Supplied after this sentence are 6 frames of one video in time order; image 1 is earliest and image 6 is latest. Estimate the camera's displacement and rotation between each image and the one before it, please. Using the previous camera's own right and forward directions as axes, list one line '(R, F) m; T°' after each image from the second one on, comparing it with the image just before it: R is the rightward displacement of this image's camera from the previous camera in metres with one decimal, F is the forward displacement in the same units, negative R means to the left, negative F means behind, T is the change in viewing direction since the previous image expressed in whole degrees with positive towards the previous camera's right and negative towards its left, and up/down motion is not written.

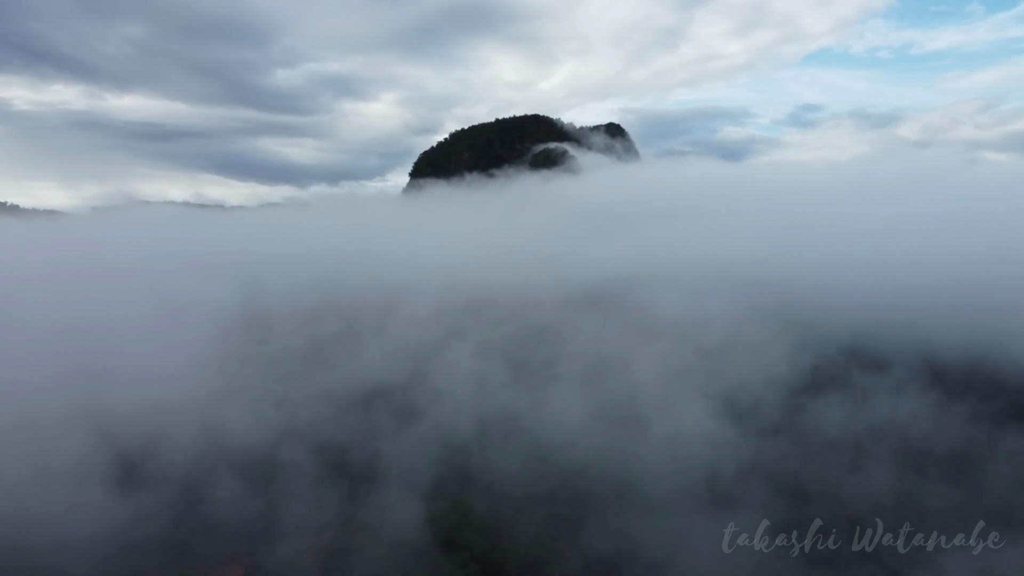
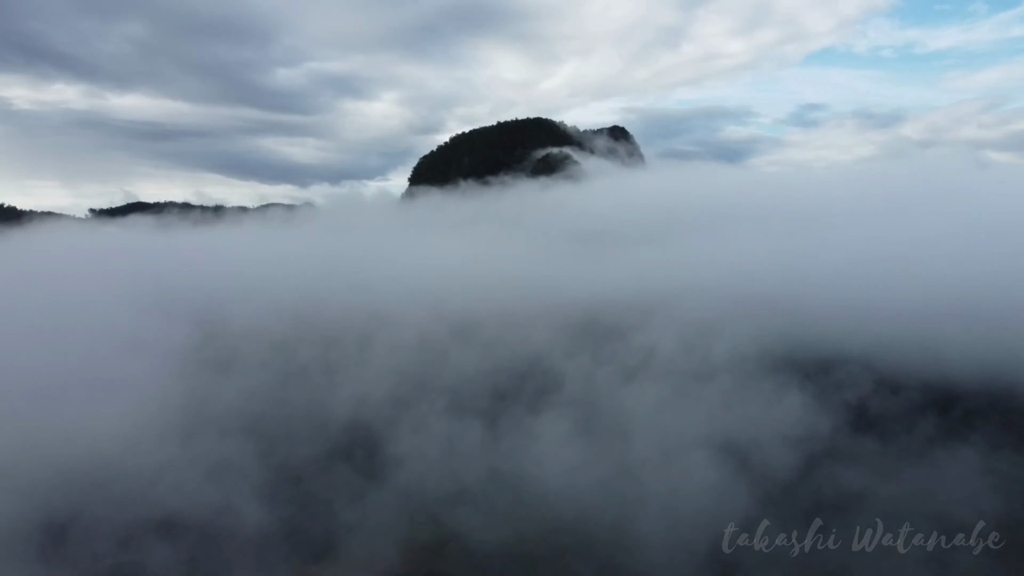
(-0.4, +0.6) m; 0°
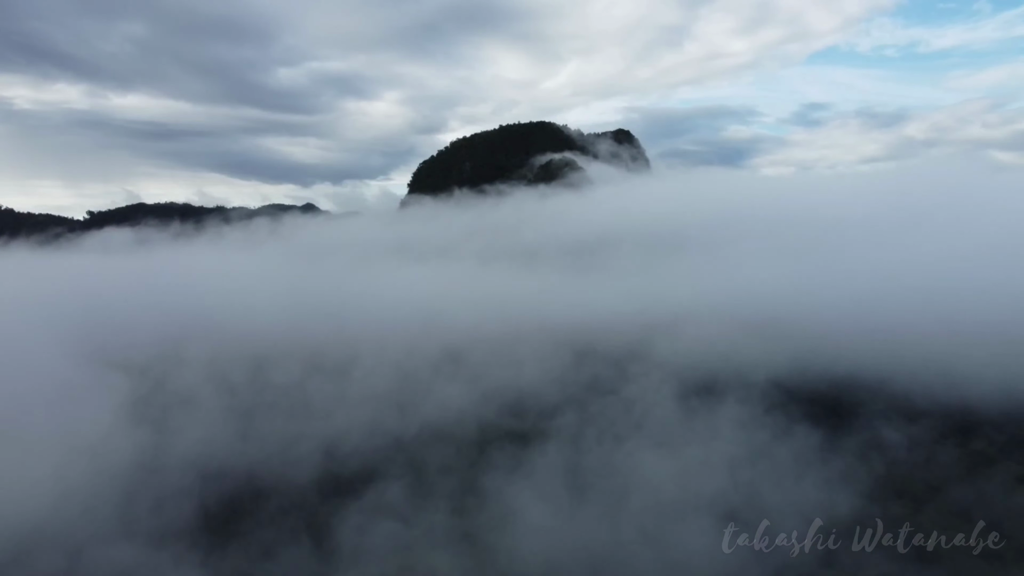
(+0.1, +0.9) m; 0°
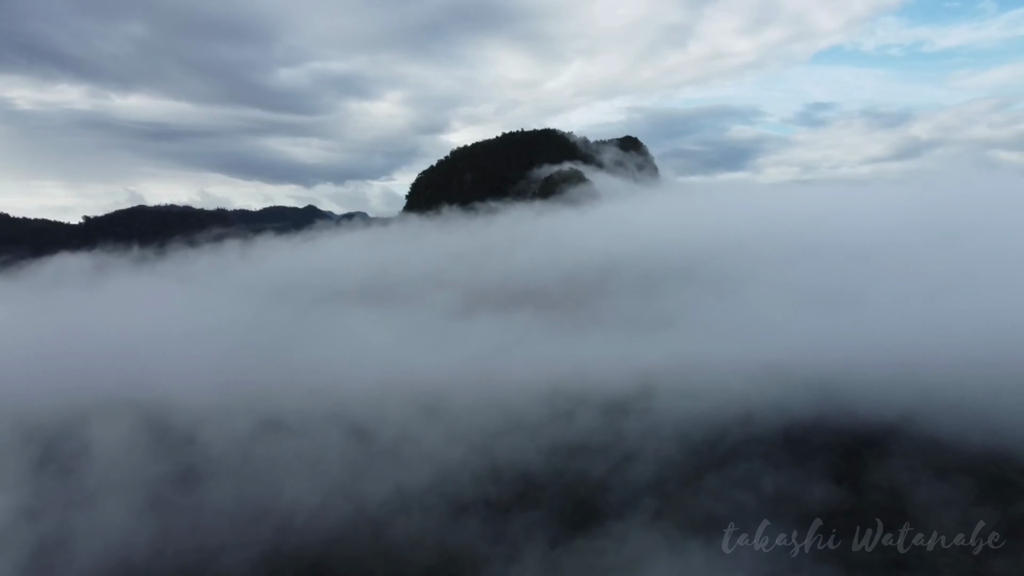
(+0.2, +1.1) m; 0°
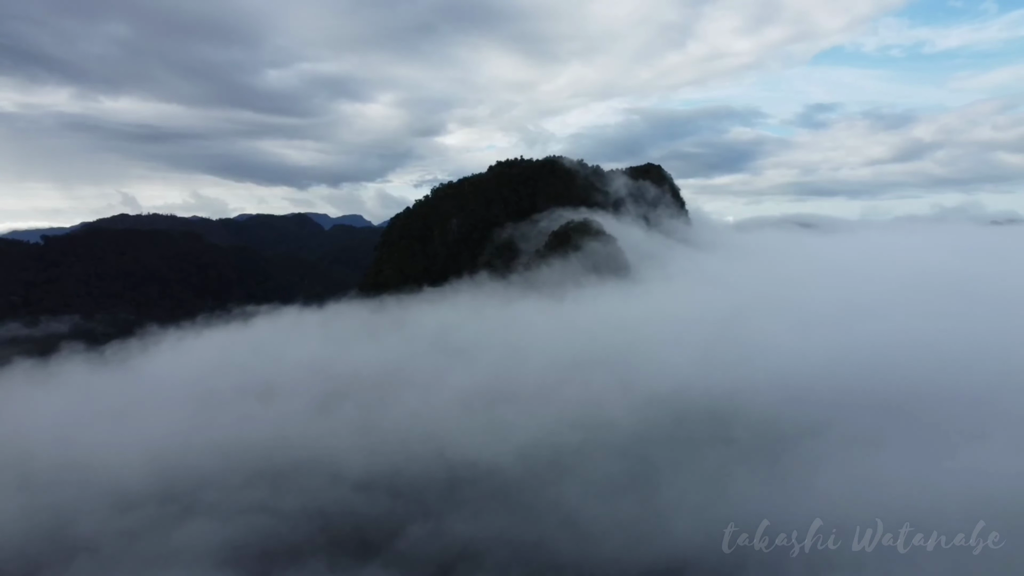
(-2.7, +3.6) m; +1°
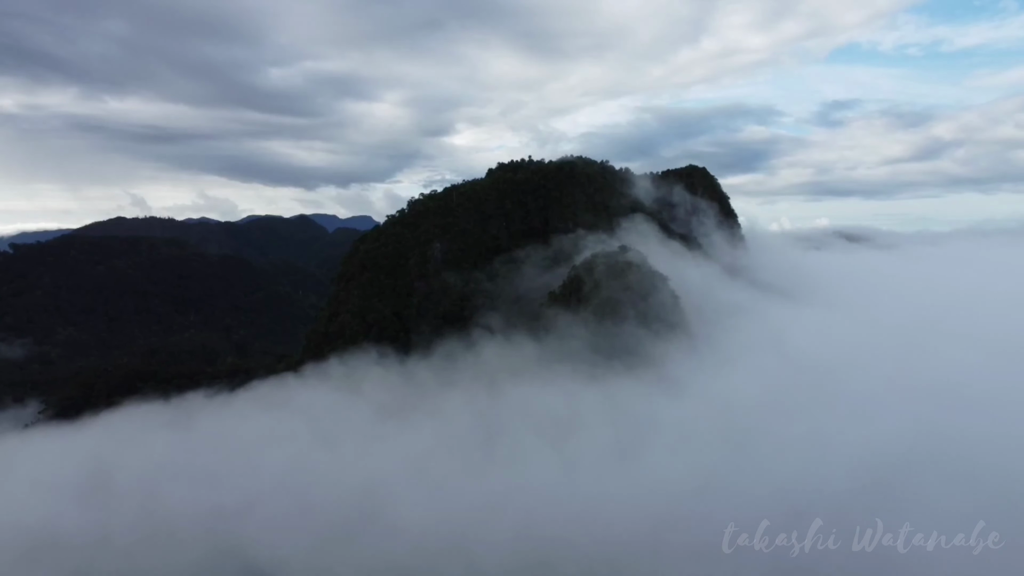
(-3.4, +3.2) m; 0°
